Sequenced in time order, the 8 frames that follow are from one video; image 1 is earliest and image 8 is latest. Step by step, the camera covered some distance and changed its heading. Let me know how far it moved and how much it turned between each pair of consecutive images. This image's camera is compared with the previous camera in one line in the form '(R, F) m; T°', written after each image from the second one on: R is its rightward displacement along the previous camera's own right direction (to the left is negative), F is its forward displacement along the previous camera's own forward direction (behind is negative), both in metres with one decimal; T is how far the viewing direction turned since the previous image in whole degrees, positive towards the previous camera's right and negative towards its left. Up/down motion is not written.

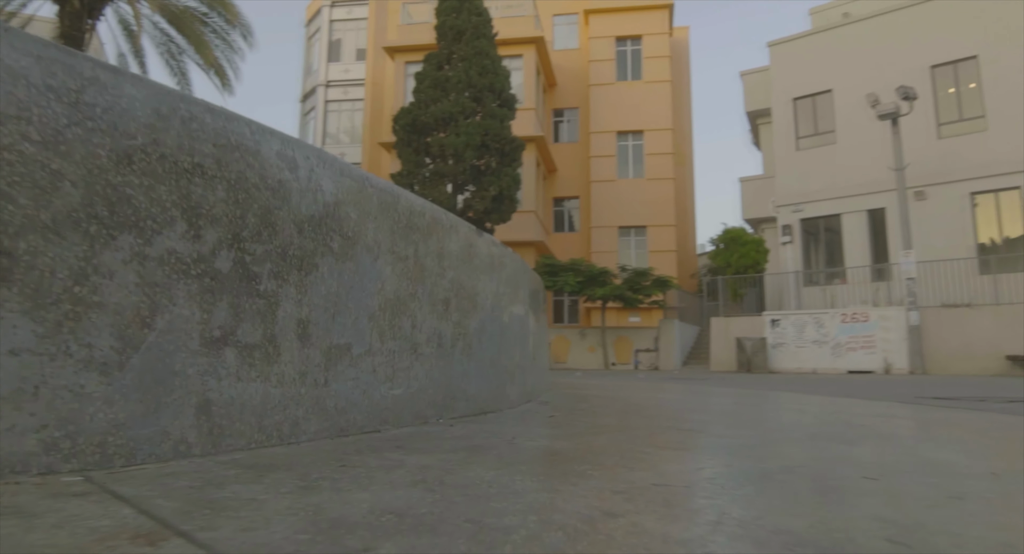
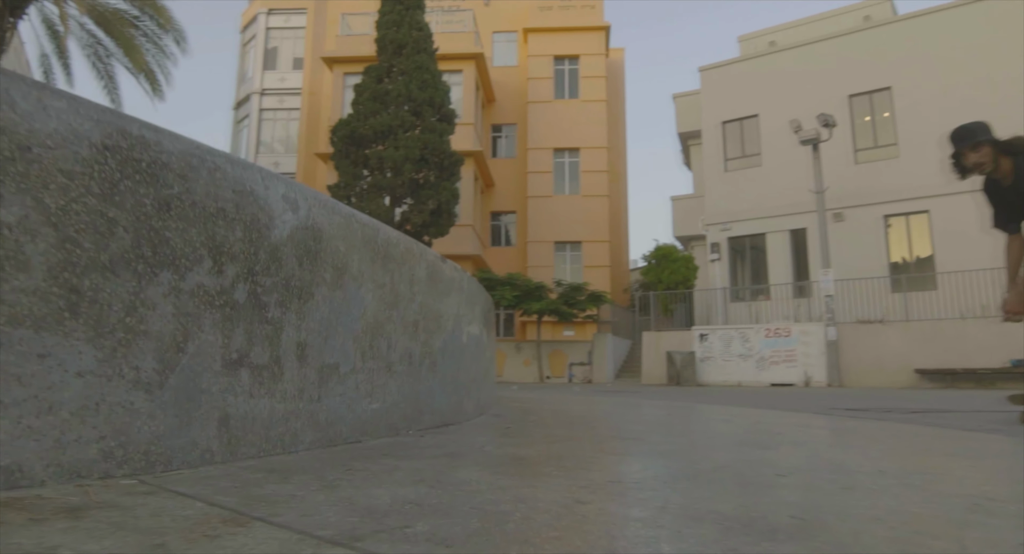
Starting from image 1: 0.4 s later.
(-0.1, -0.3) m; +5°
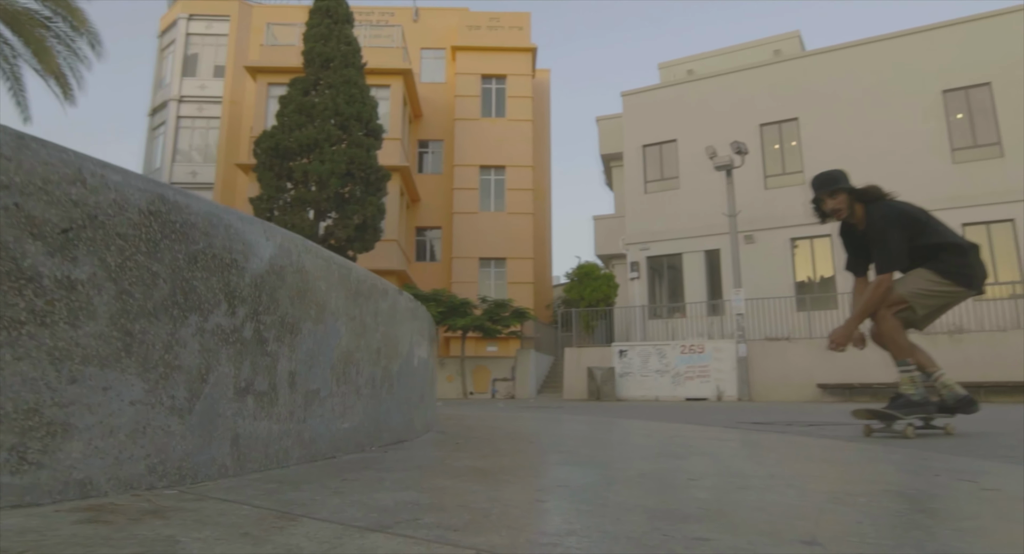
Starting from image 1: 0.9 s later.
(-0.2, -0.4) m; +6°
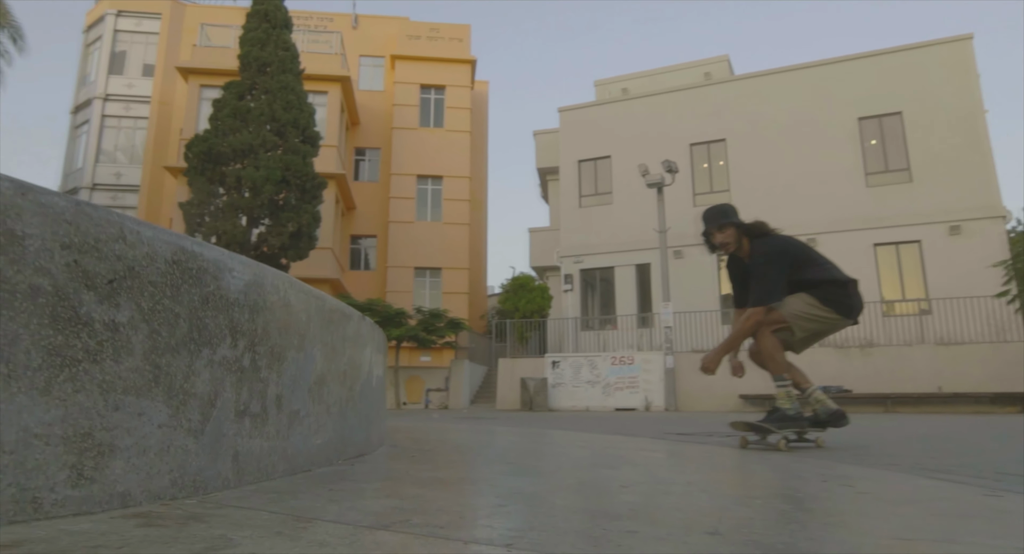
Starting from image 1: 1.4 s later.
(-0.1, -0.4) m; +5°
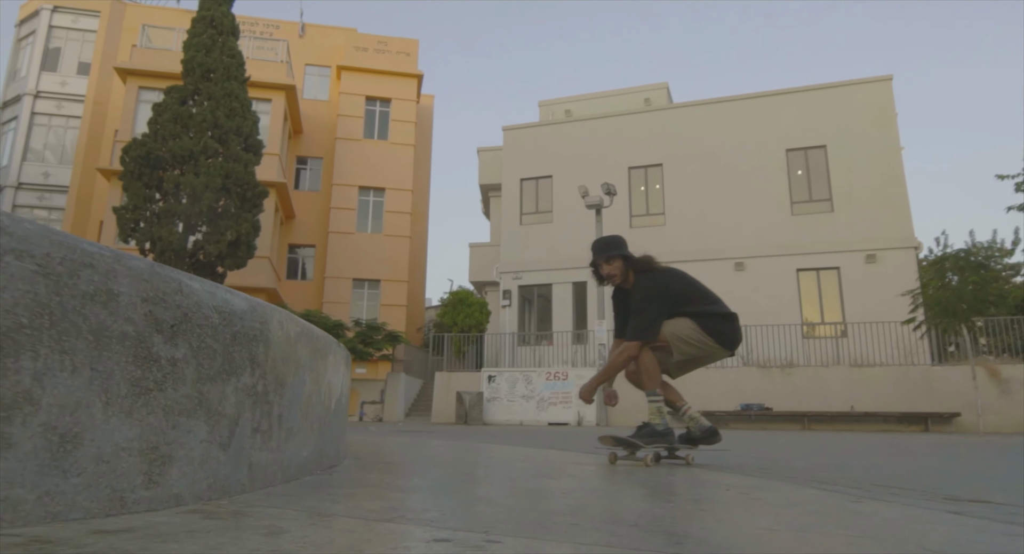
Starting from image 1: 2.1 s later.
(-0.2, -0.7) m; +5°
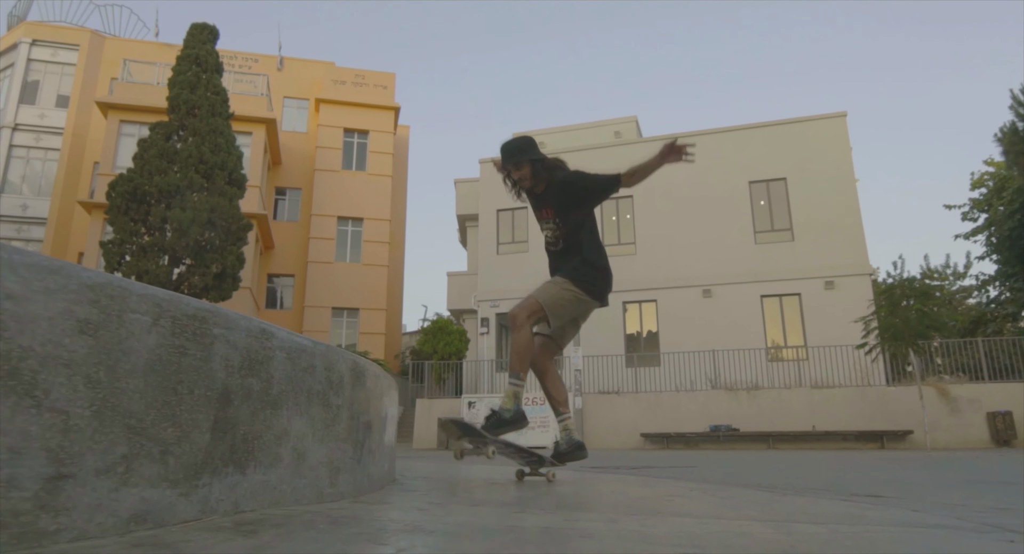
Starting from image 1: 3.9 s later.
(-0.4, -1.6) m; +2°
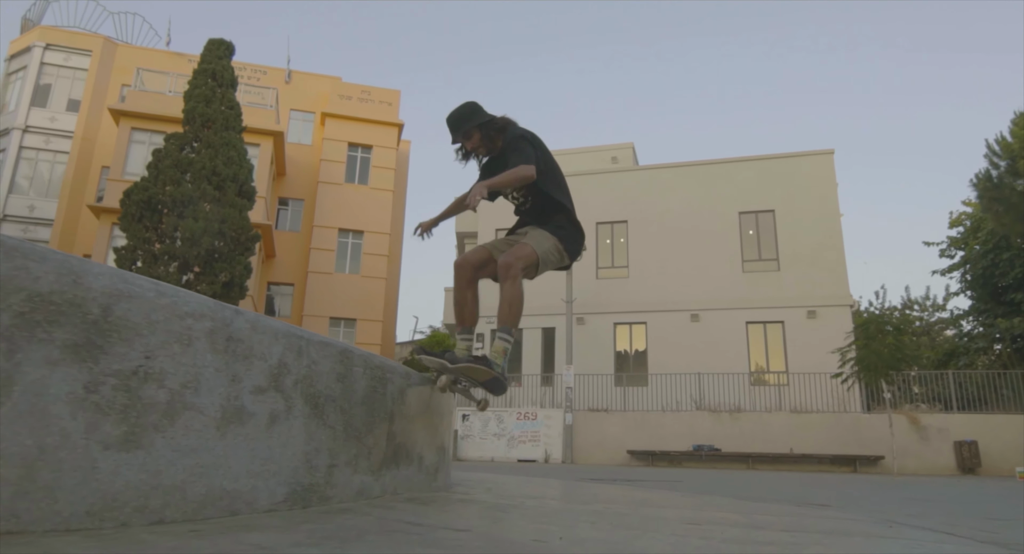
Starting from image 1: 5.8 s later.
(-0.6, -1.7) m; +1°
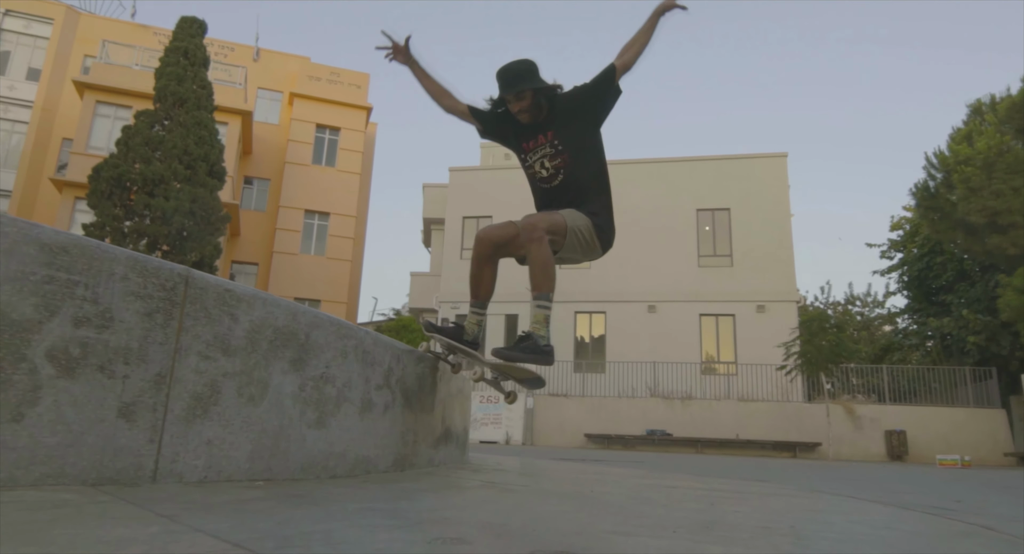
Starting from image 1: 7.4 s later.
(-0.7, -1.5) m; +4°
